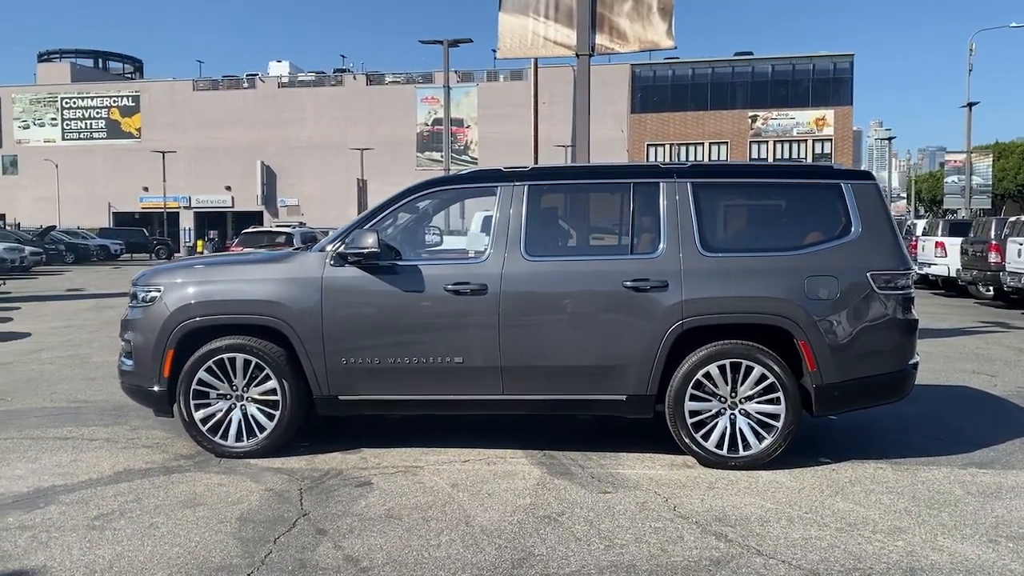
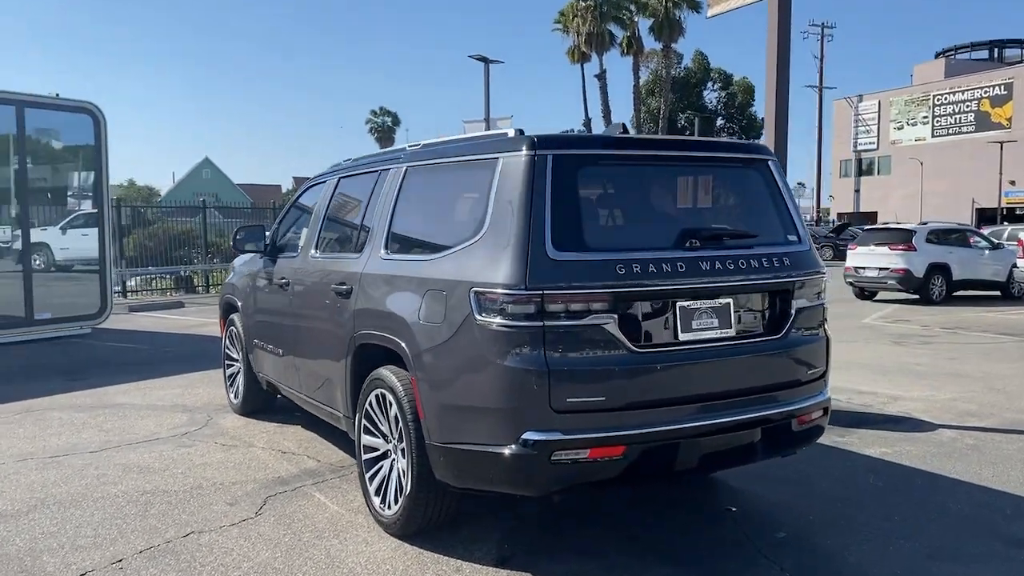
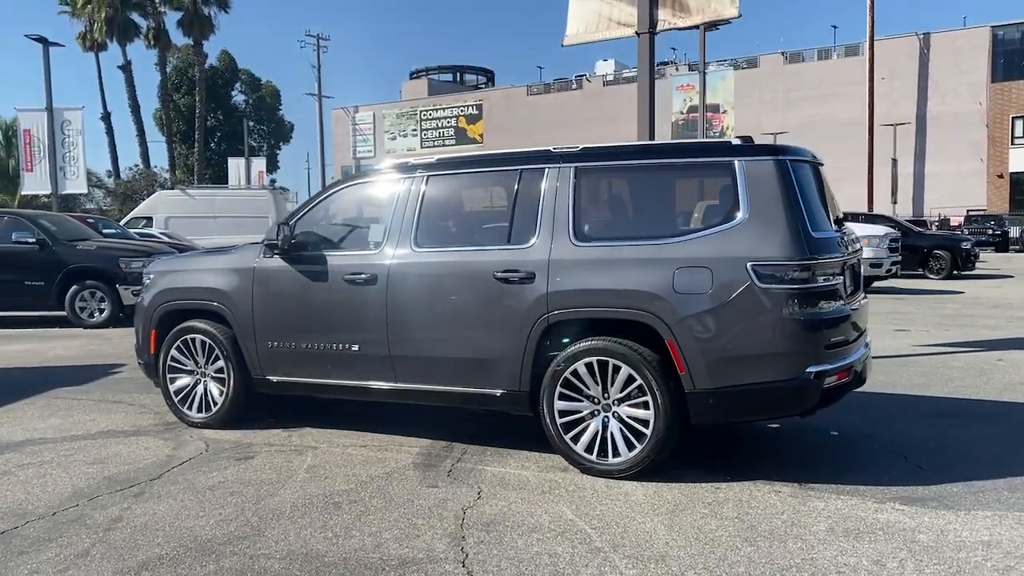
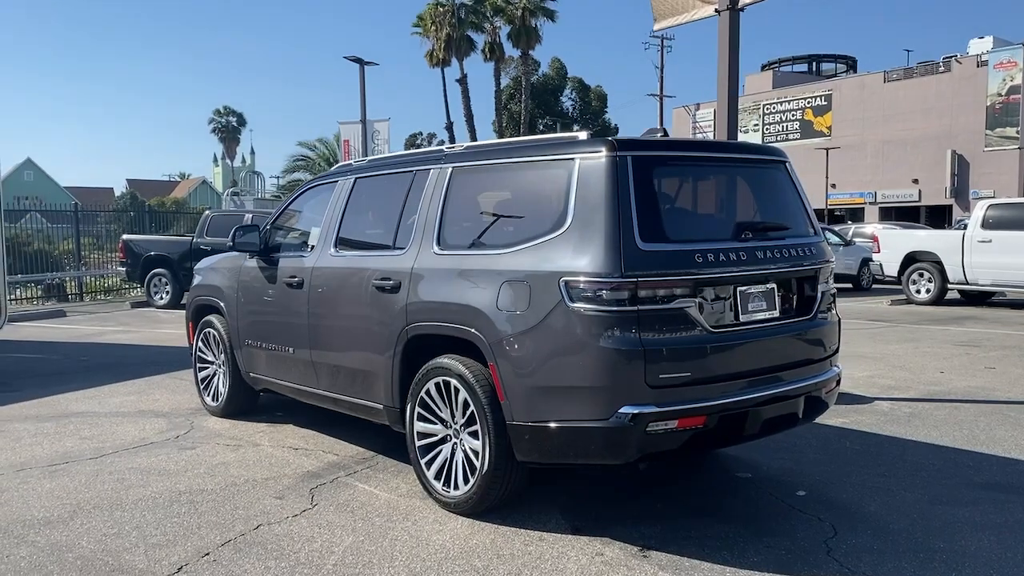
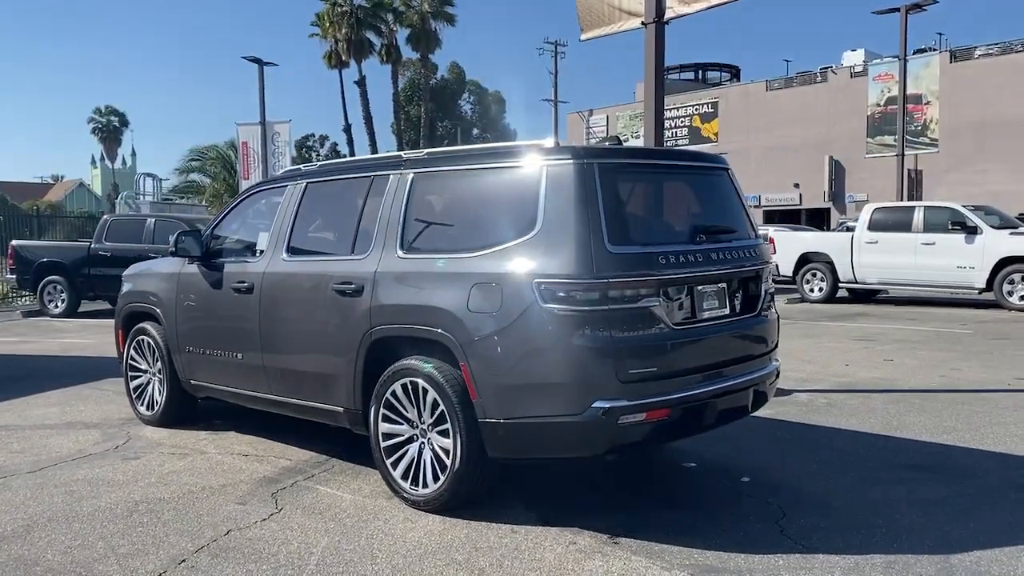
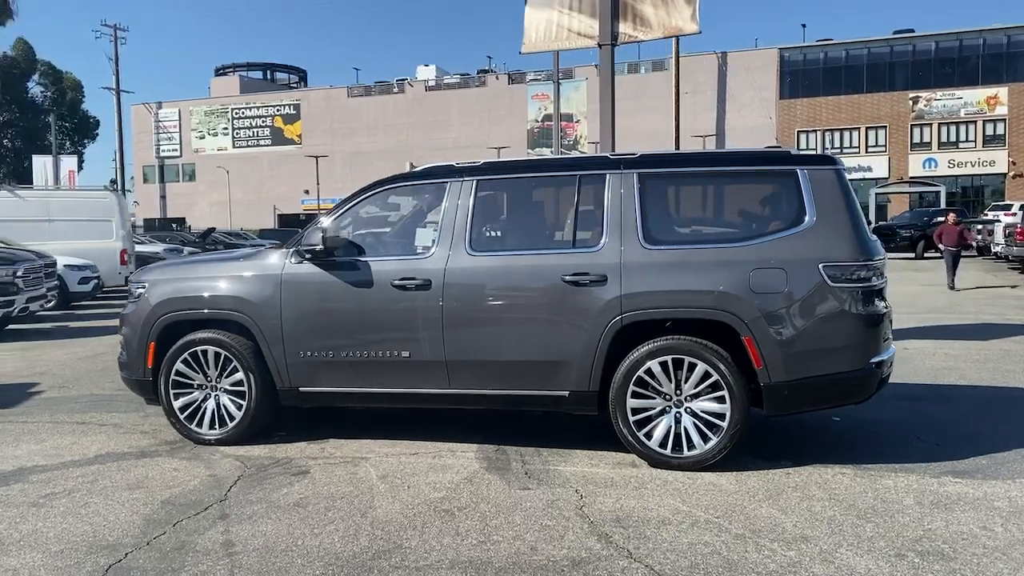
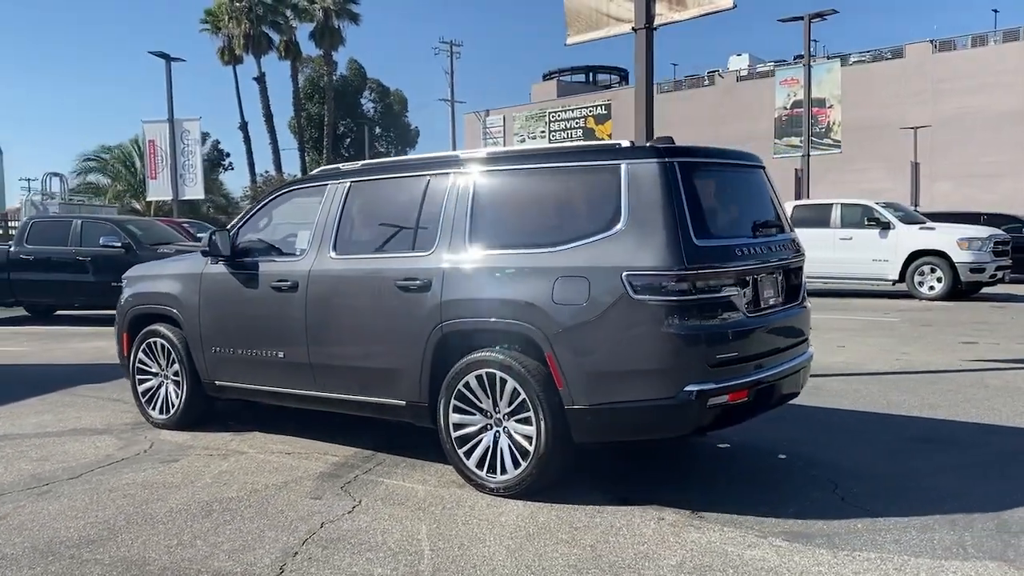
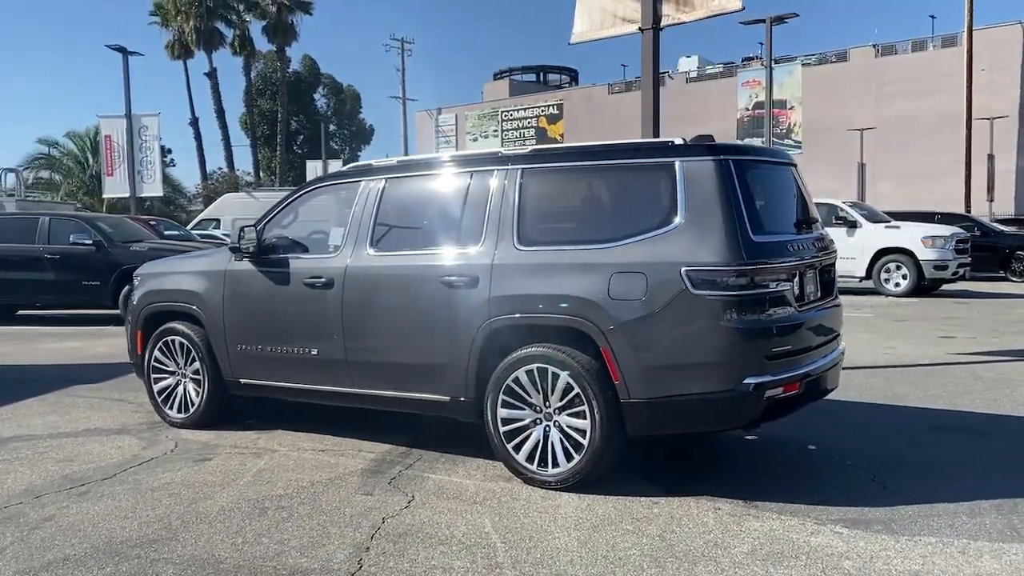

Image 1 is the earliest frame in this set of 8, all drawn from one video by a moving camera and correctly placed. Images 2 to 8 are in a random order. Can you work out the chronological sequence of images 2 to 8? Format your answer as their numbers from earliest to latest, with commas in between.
6, 3, 8, 7, 5, 4, 2
